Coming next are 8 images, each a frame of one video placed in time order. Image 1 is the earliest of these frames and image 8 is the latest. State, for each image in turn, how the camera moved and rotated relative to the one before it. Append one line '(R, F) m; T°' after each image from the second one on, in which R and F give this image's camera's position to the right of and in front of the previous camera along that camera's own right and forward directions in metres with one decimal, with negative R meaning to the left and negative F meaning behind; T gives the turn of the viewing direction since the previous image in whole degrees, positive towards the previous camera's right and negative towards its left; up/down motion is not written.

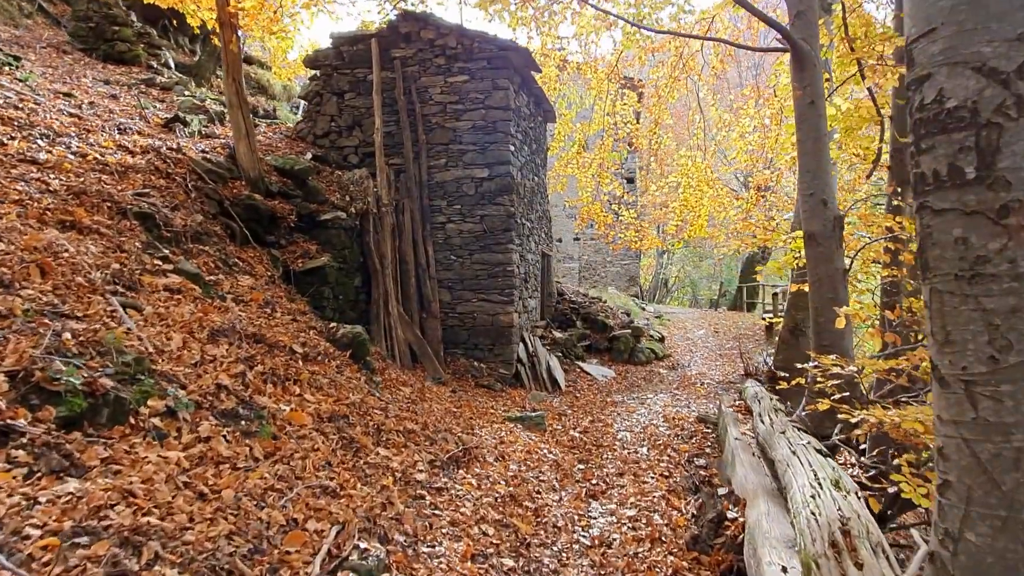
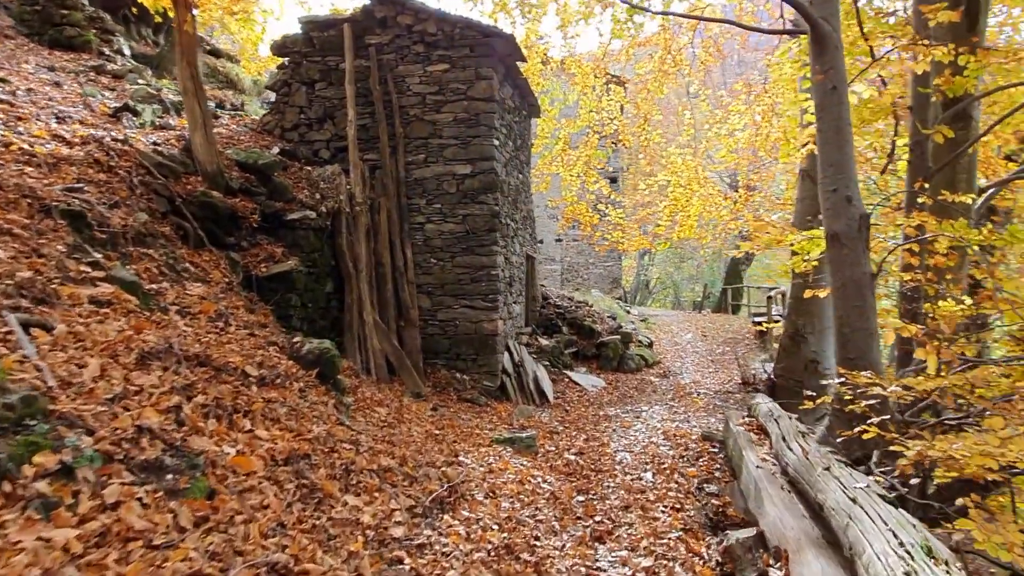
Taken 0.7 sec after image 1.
(-0.1, +0.6) m; +2°
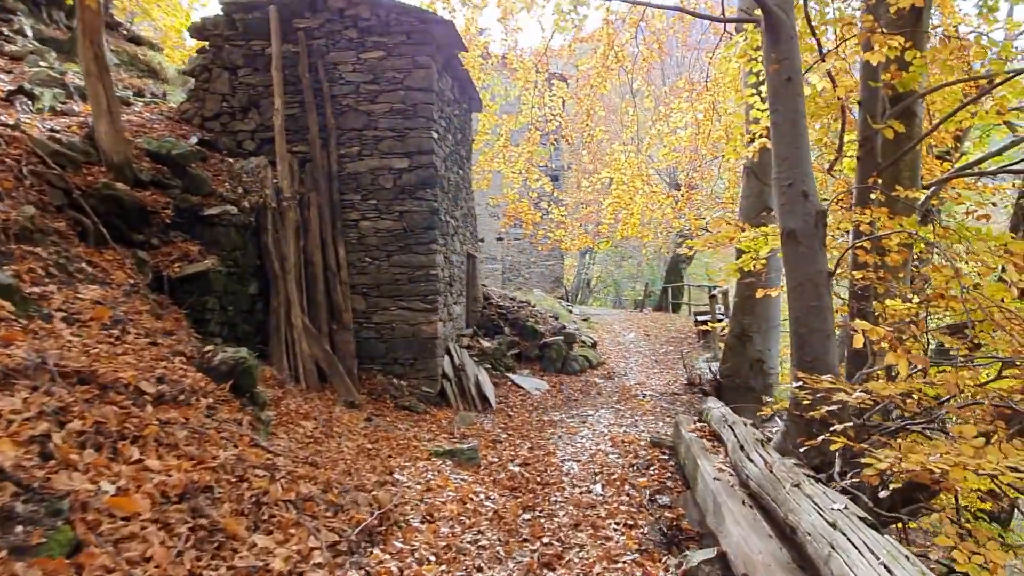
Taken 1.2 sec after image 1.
(0.0, +0.3) m; +5°
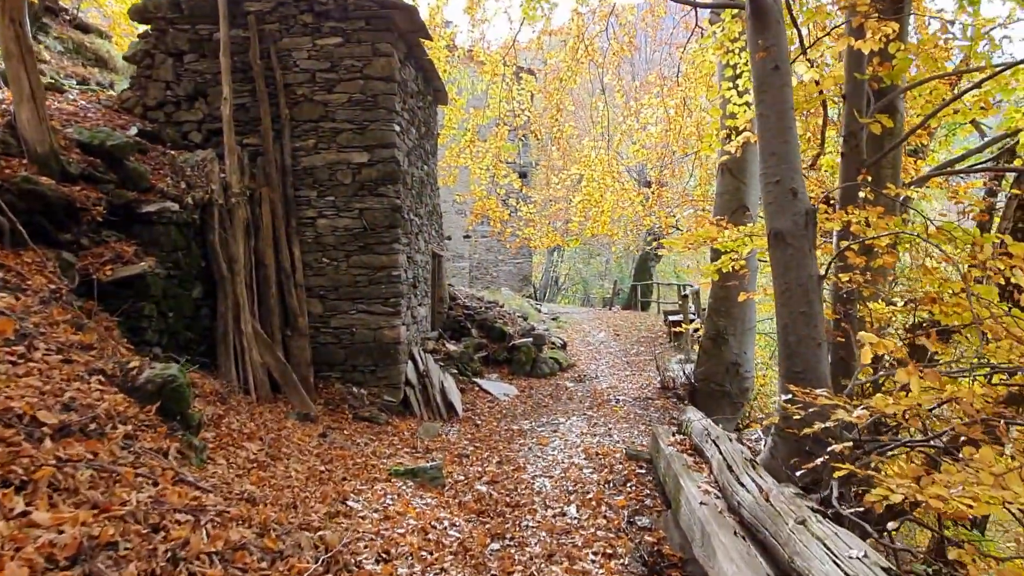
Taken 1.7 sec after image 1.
(0.0, +0.4) m; +2°
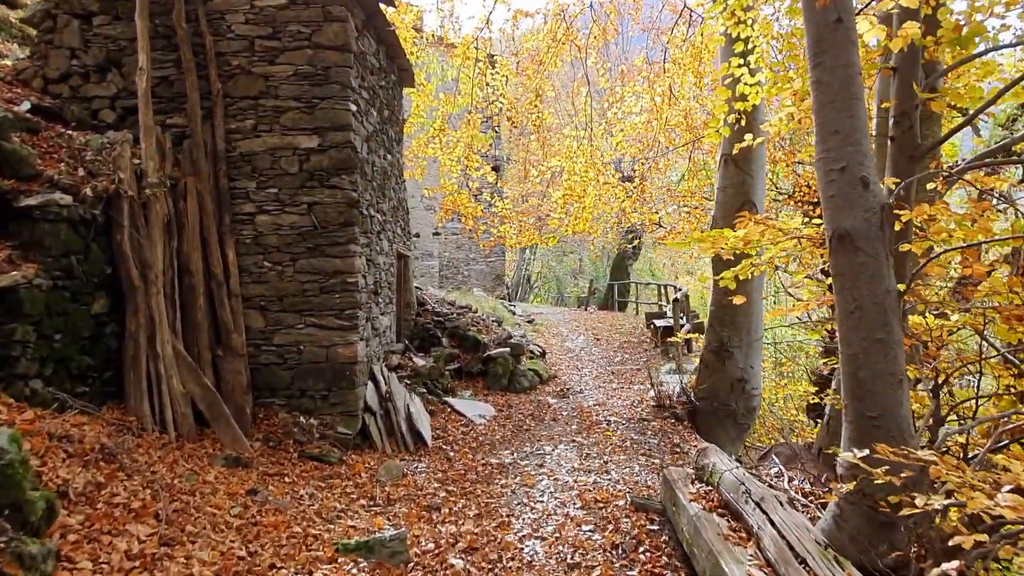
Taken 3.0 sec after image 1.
(-0.1, +1.0) m; +2°
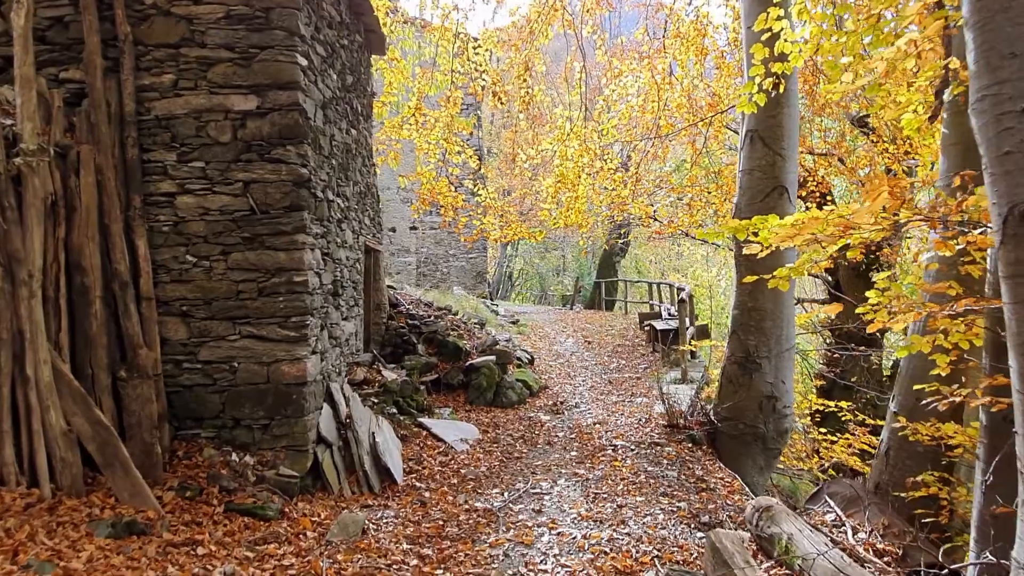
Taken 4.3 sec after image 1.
(-0.1, +1.1) m; +2°
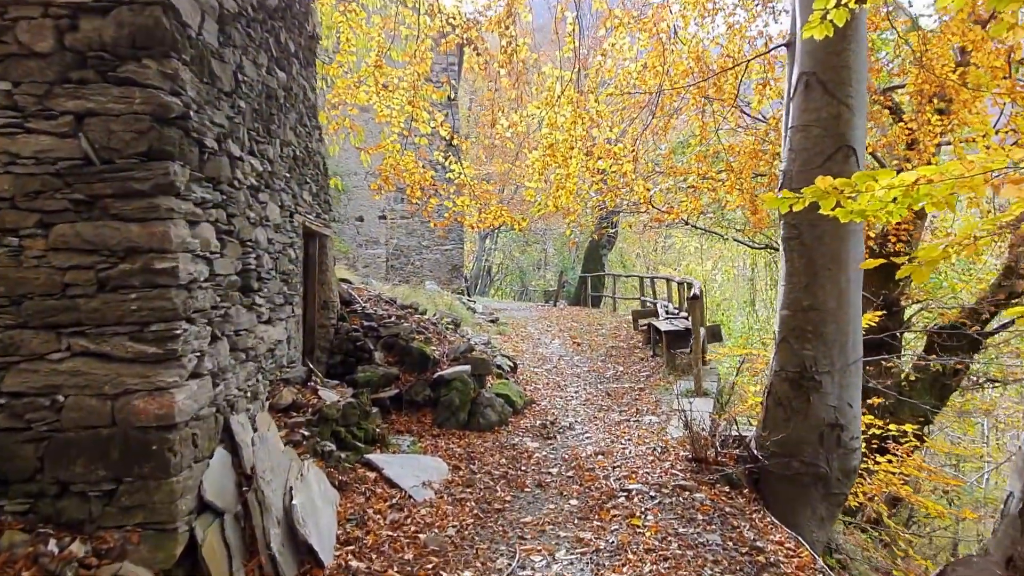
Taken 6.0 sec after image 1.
(0.0, +1.5) m; +2°
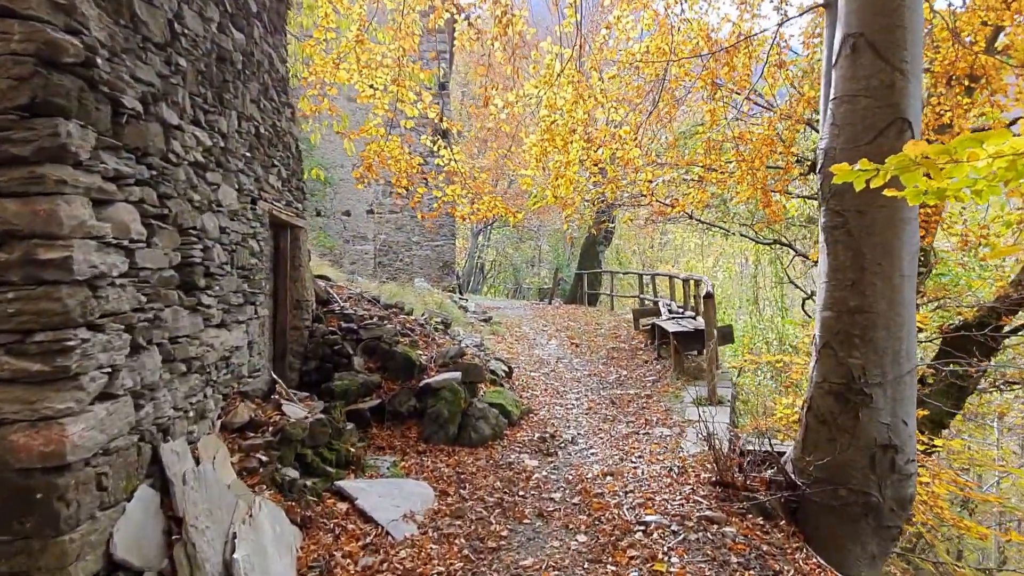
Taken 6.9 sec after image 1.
(0.0, +0.7) m; +1°
